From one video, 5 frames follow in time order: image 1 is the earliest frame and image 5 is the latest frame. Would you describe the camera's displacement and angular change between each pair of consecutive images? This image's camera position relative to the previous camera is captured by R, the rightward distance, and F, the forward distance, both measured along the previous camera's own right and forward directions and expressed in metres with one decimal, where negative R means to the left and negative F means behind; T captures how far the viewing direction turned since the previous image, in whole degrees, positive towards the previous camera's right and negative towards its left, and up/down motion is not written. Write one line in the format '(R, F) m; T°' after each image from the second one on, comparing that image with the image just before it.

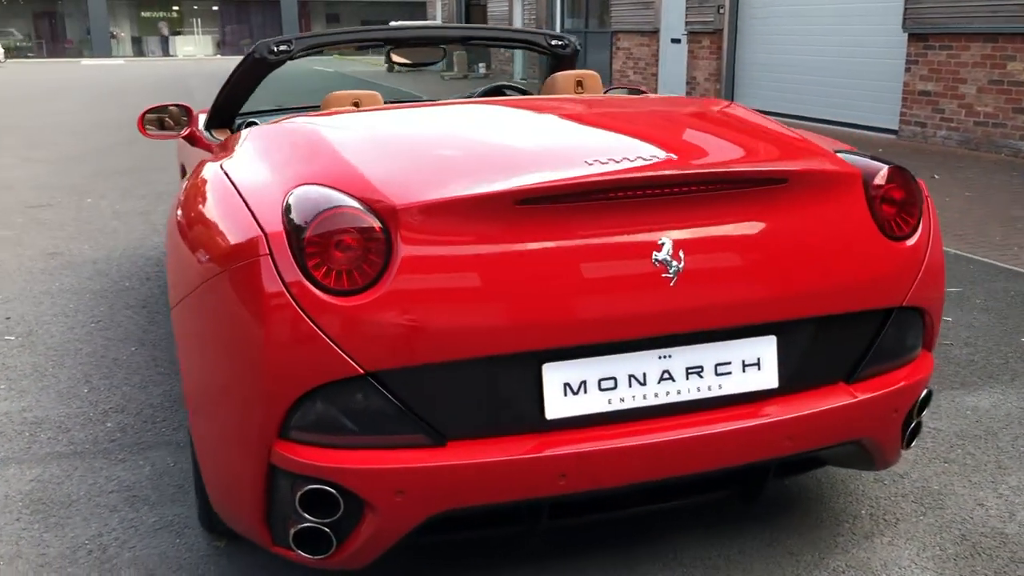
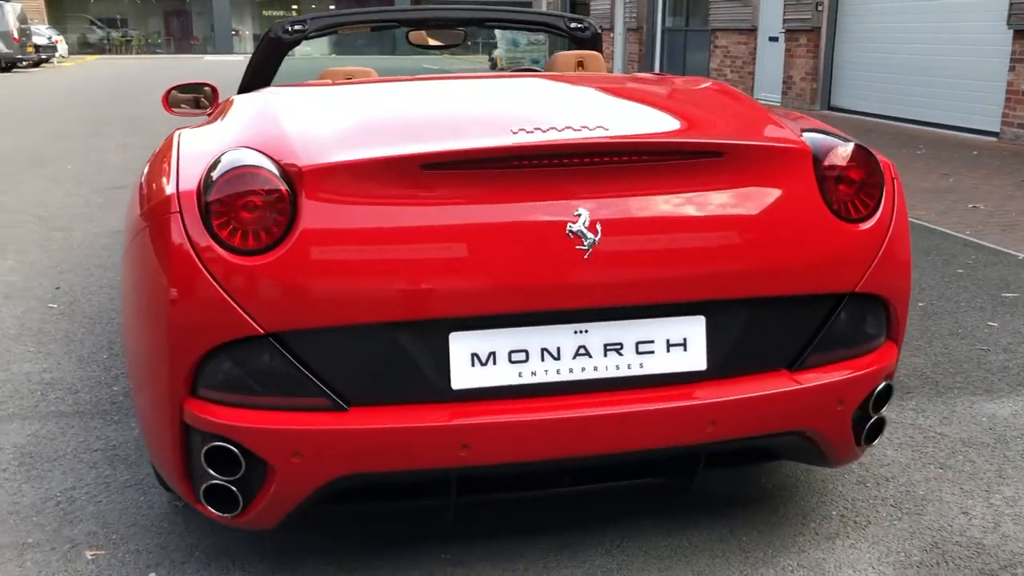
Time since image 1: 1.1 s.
(+0.4, +0.1) m; -6°
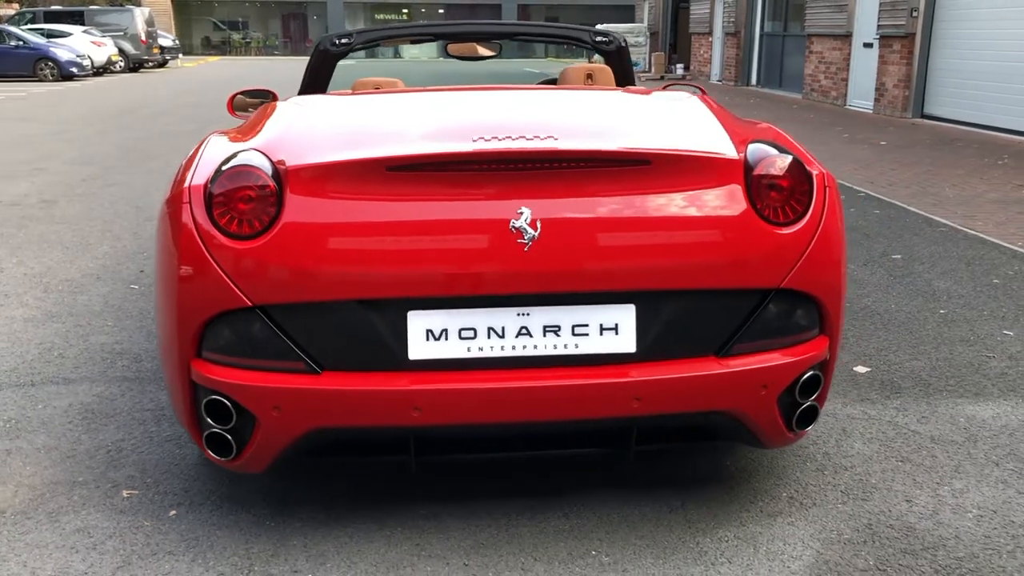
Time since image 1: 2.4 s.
(+0.4, -0.3) m; -6°
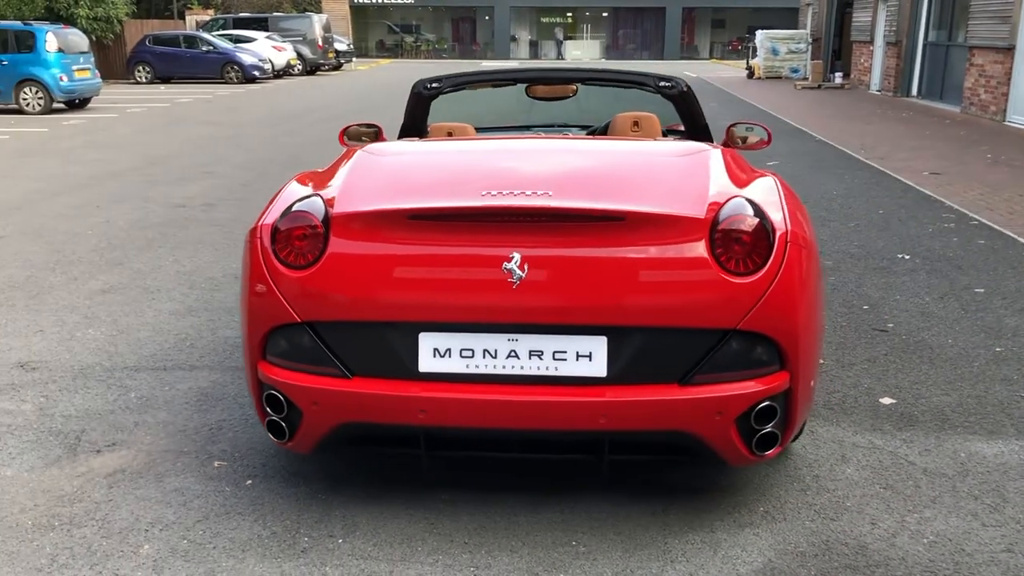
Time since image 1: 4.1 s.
(+0.5, -0.5) m; -10°
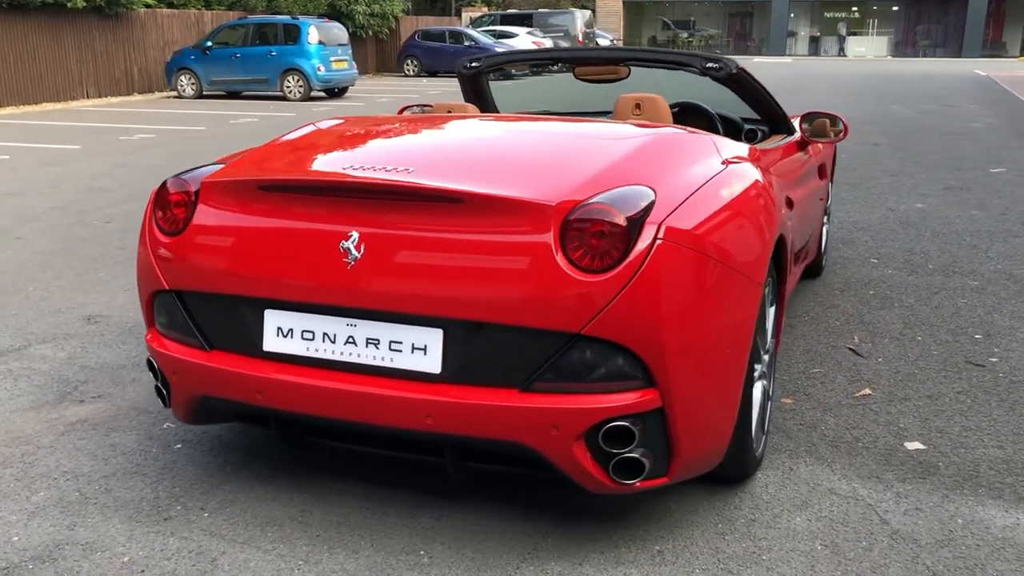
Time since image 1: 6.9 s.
(+1.2, +0.4) m; -17°
